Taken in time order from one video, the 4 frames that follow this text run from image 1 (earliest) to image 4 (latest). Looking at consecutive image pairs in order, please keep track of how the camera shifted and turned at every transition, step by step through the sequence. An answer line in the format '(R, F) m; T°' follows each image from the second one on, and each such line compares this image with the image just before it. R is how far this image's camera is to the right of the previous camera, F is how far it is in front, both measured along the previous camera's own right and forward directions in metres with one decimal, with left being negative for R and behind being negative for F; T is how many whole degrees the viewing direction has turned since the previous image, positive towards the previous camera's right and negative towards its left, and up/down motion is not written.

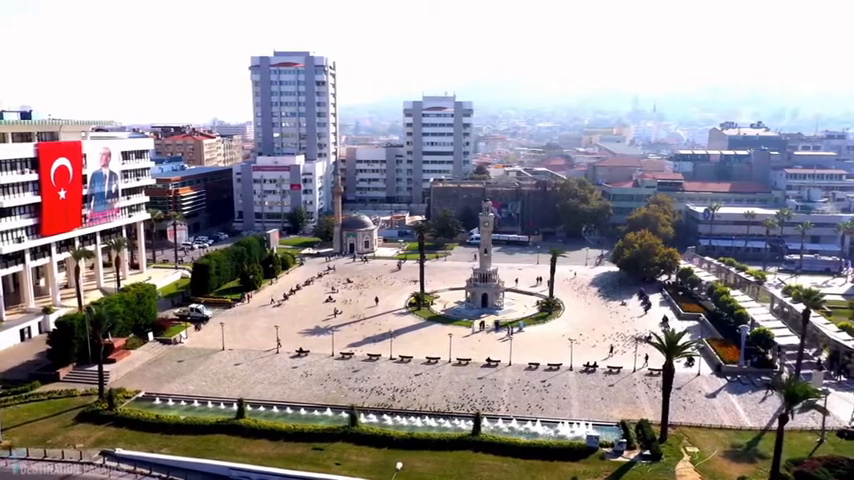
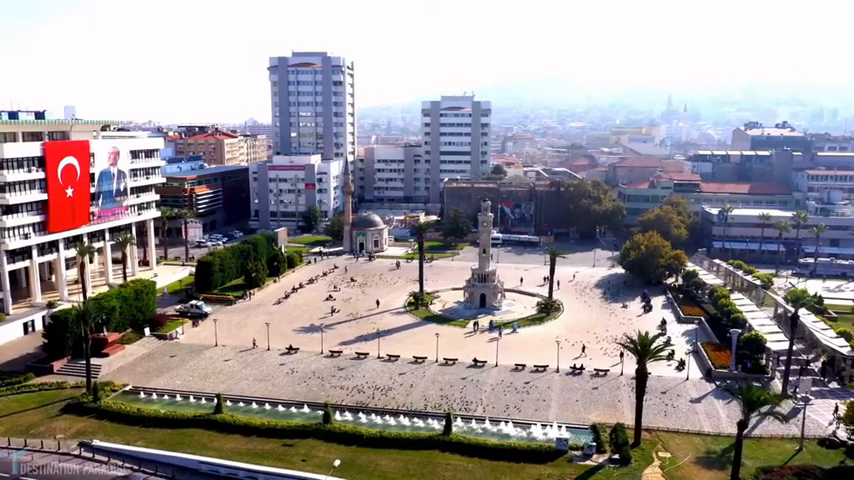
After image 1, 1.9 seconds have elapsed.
(+3.7, 0.0) m; -3°
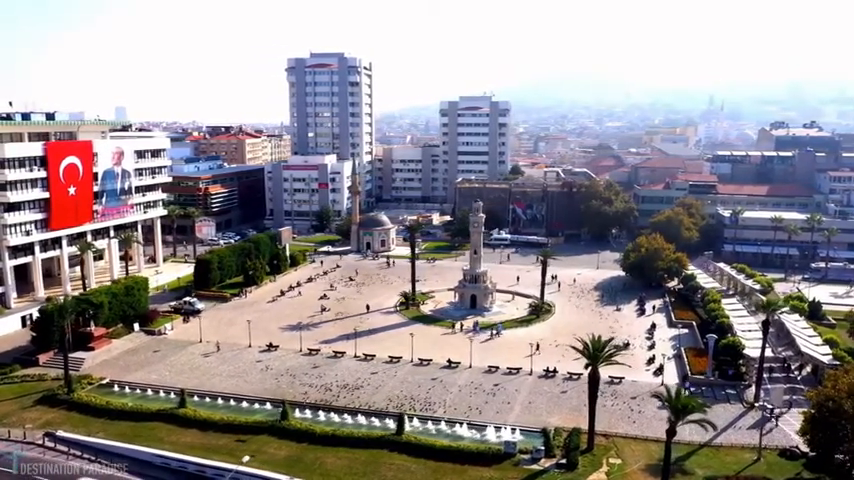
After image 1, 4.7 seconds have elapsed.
(+5.2, +0.1) m; -3°
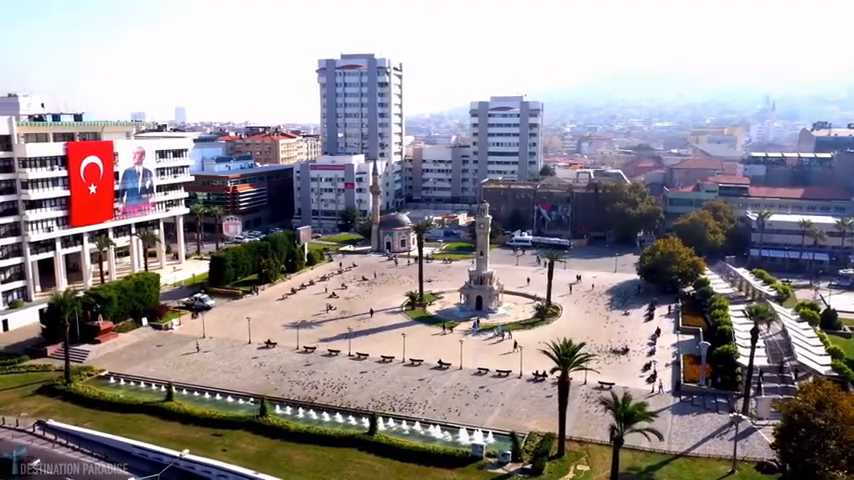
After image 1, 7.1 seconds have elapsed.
(+4.5, +0.1) m; -4°
